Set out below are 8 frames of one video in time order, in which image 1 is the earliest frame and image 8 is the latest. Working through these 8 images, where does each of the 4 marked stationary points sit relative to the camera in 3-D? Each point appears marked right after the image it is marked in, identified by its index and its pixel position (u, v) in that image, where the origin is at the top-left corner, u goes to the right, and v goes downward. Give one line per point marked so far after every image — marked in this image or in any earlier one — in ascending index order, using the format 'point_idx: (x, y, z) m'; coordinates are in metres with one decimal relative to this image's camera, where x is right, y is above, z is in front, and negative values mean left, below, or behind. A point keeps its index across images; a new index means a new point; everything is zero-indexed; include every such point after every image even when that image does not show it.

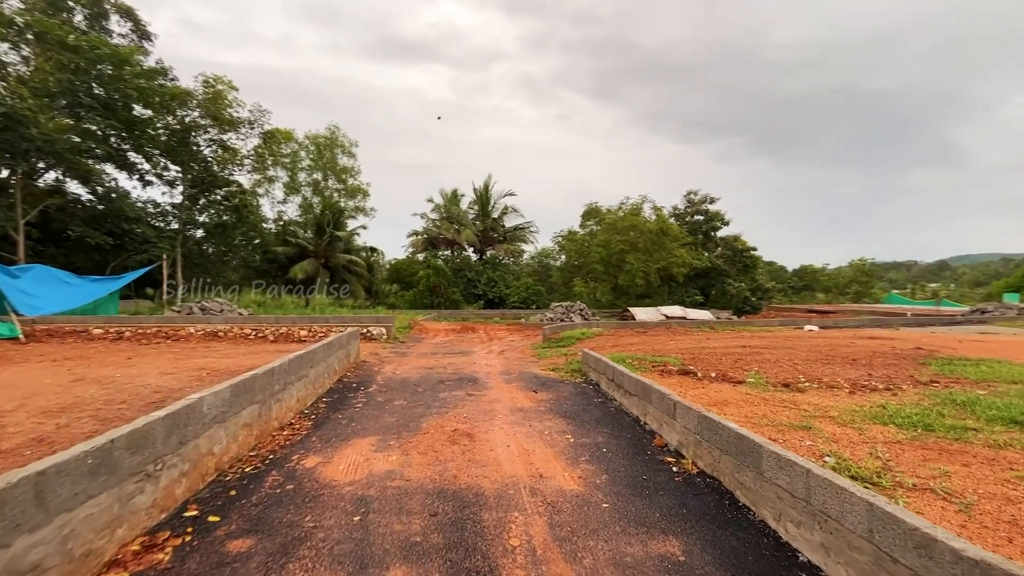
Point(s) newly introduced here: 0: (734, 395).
0: (+2.6, -1.3, +5.6) m
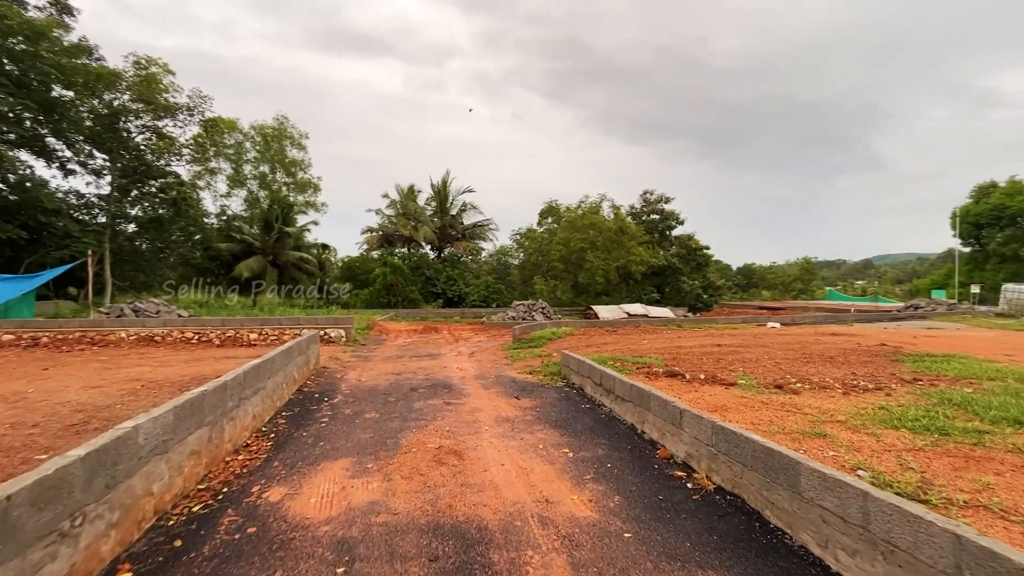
0: (+2.5, -1.3, +5.4) m
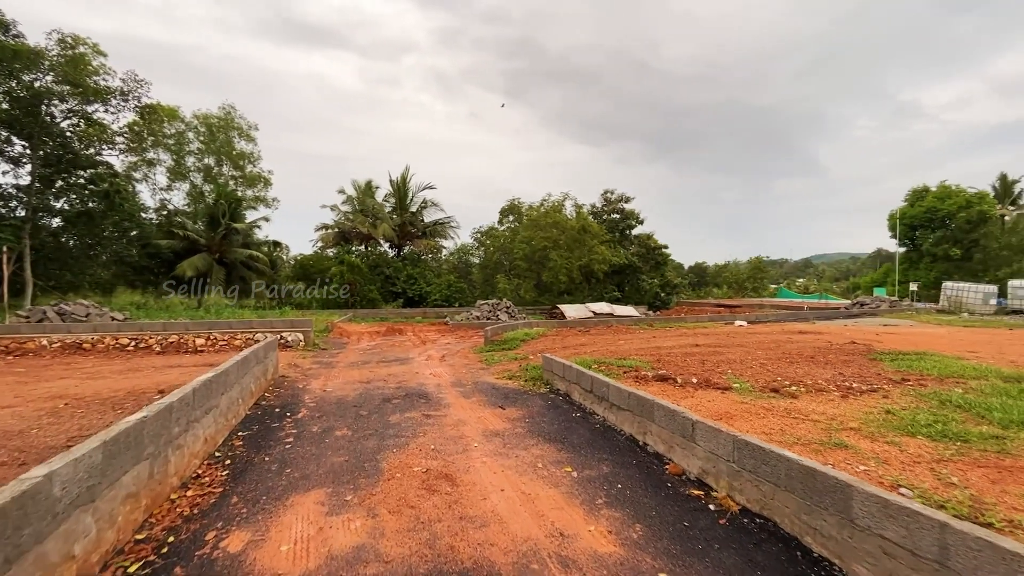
0: (+2.4, -1.3, +5.1) m
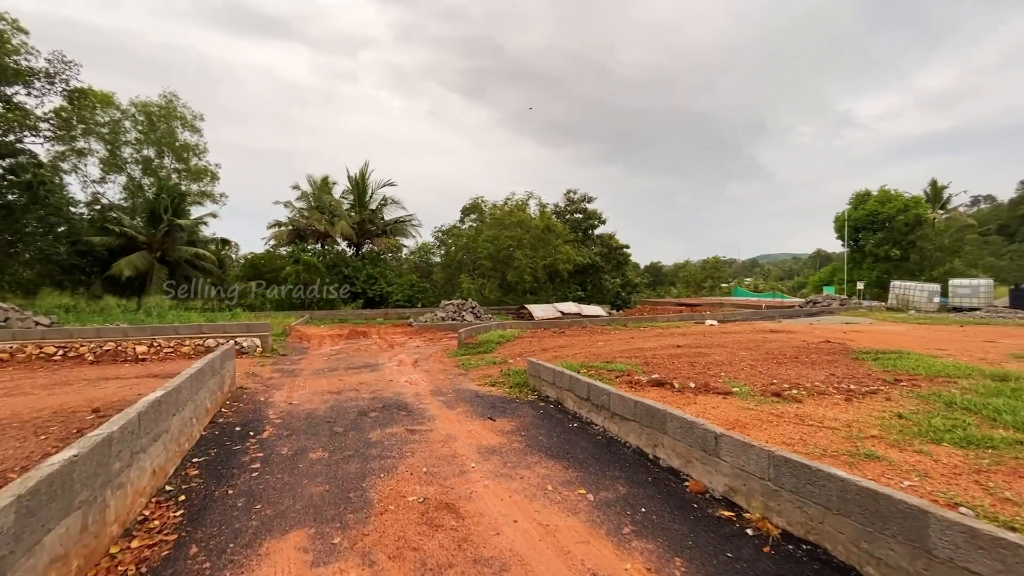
0: (+2.4, -1.3, +4.9) m
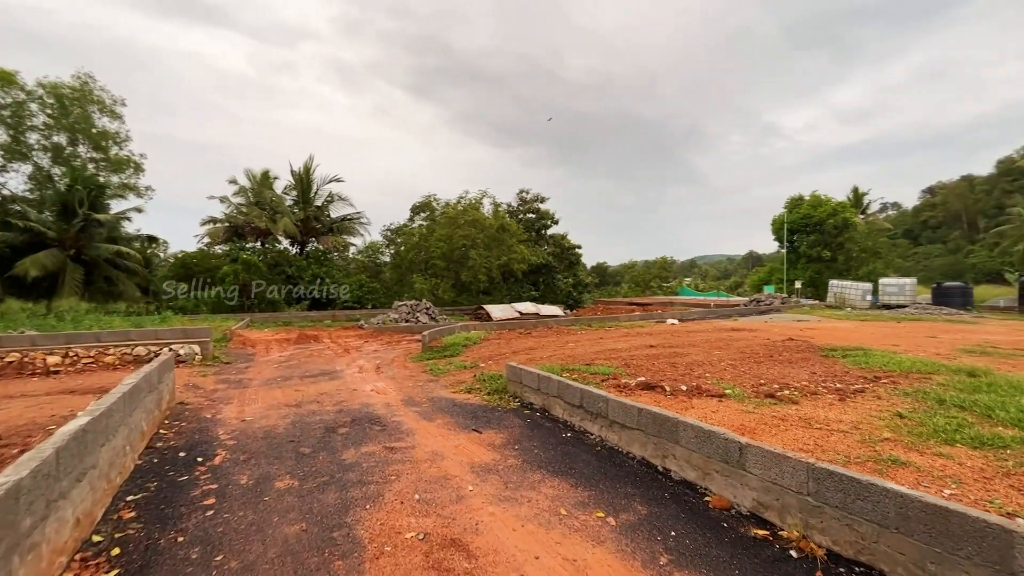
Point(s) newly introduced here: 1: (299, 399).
0: (+2.3, -1.3, +4.7) m
1: (-2.9, -1.5, +6.6) m
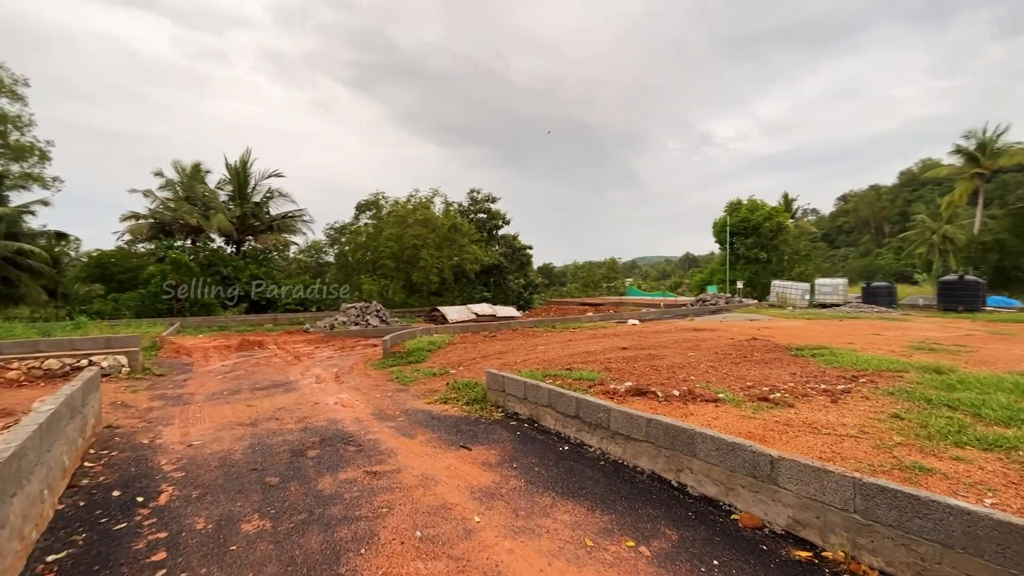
0: (+2.2, -1.3, +4.5) m
1: (-3.2, -1.6, +5.8) m
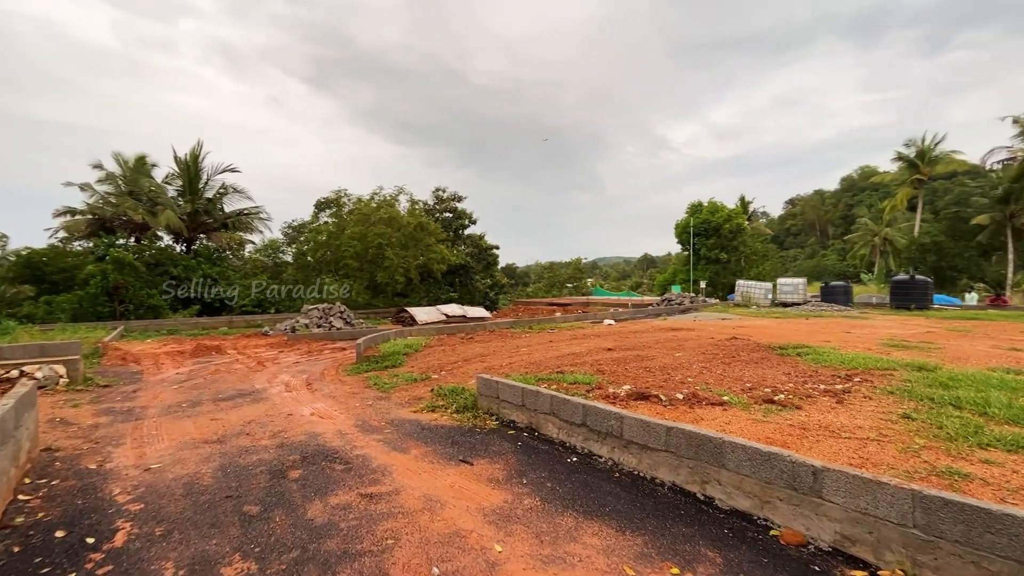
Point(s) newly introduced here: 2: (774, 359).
0: (+2.3, -1.3, +4.3) m
1: (-3.2, -1.6, +5.2) m
2: (+4.2, -1.1, +7.6) m
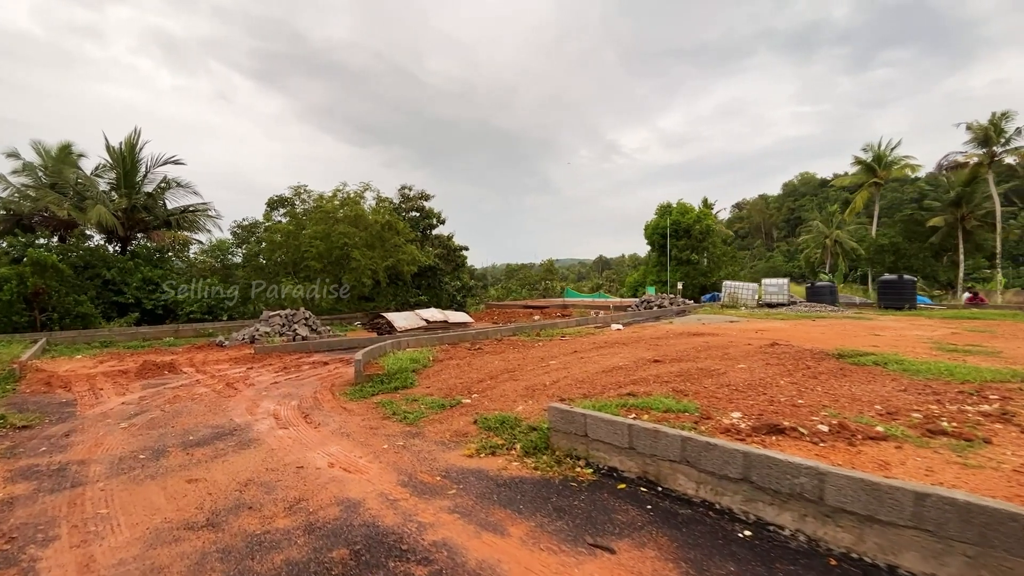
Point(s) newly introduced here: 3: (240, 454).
0: (+3.2, -1.3, +3.2) m
1: (-2.3, -1.6, +3.6) m
2: (+4.8, -1.1, +6.7) m
3: (-2.8, -1.6, +4.8) m
